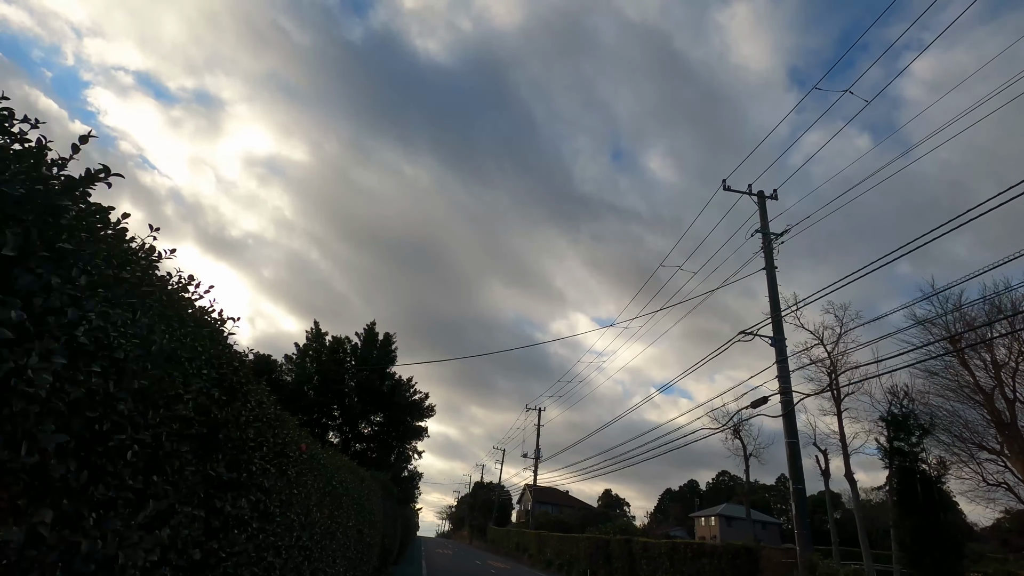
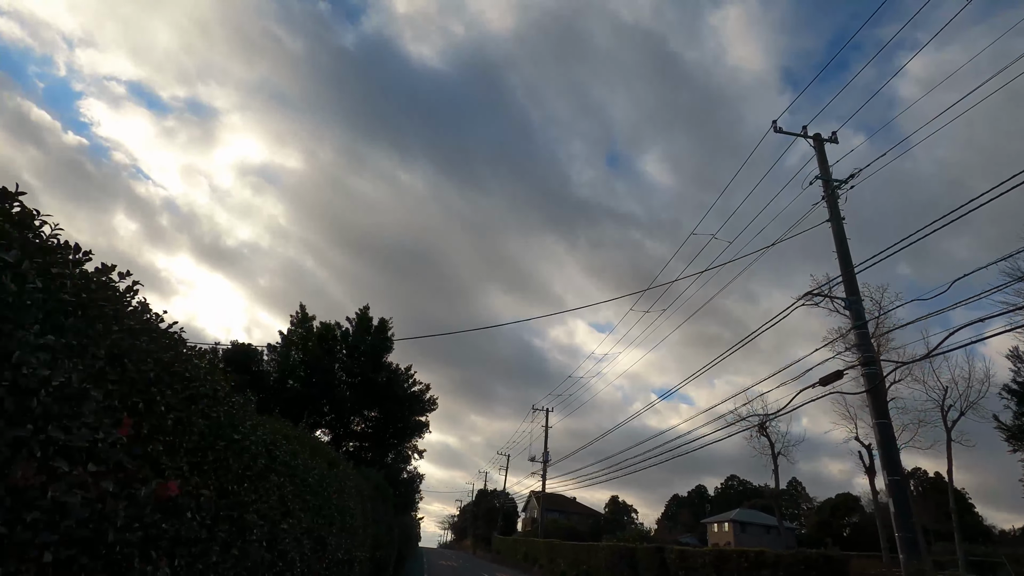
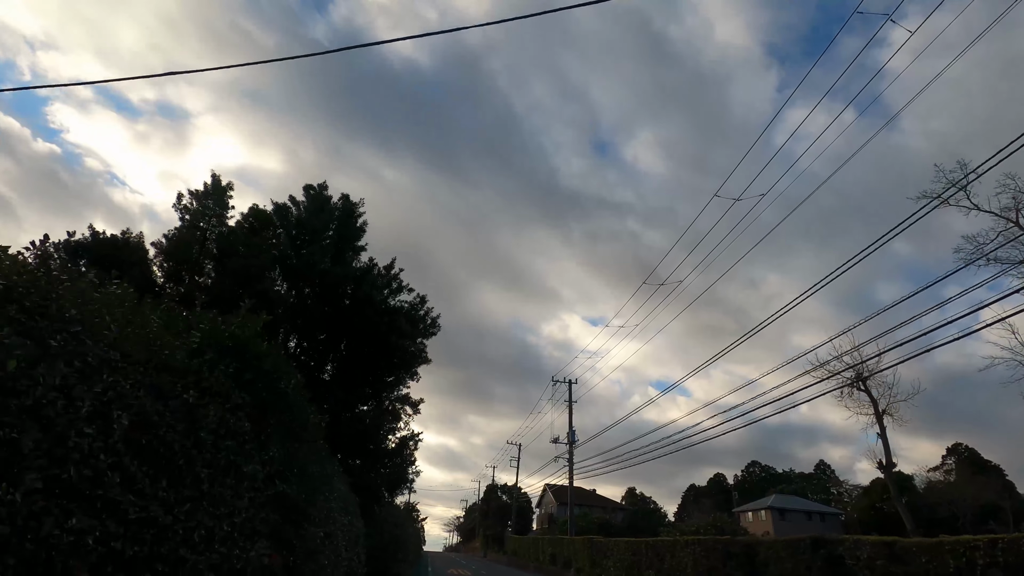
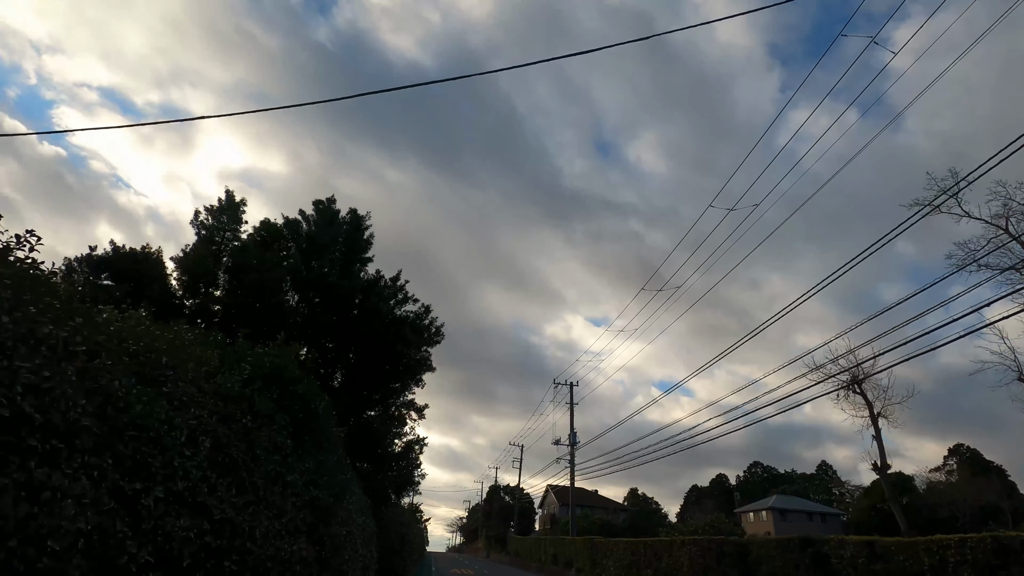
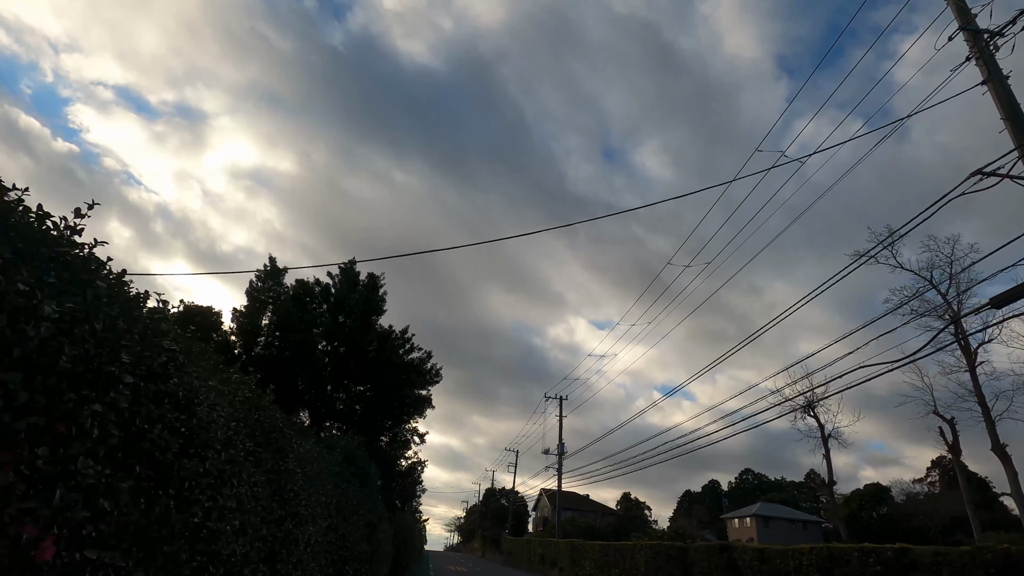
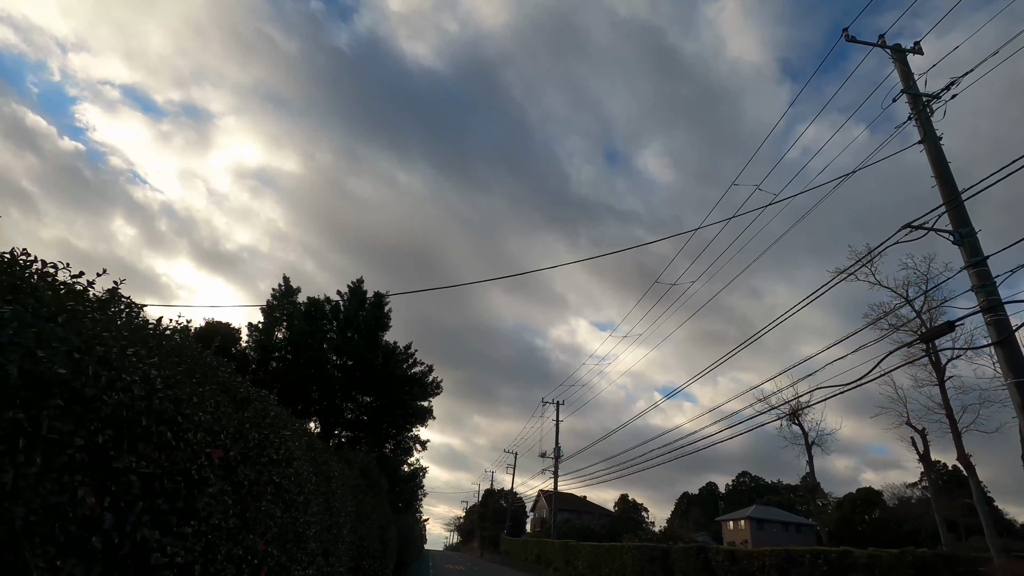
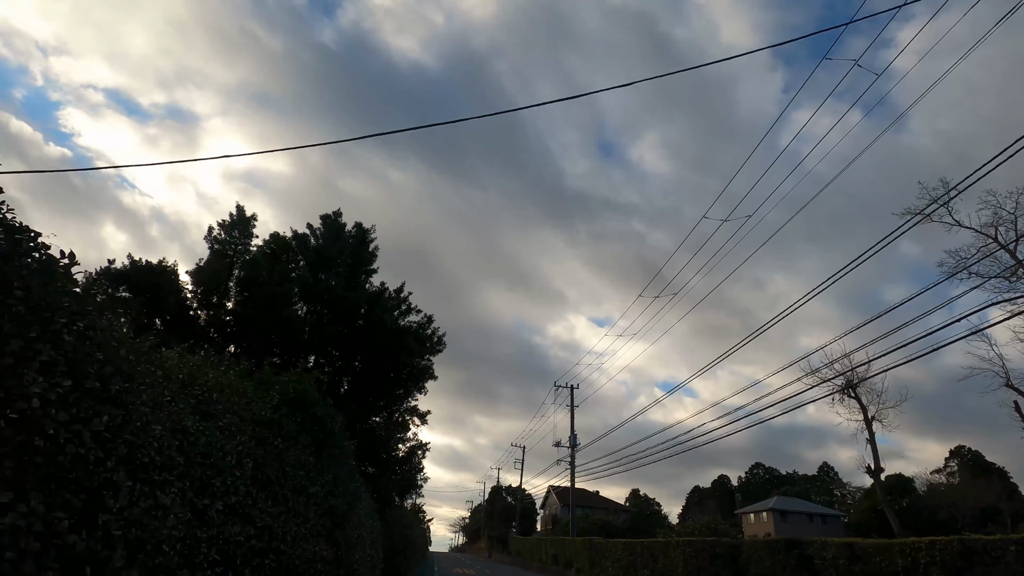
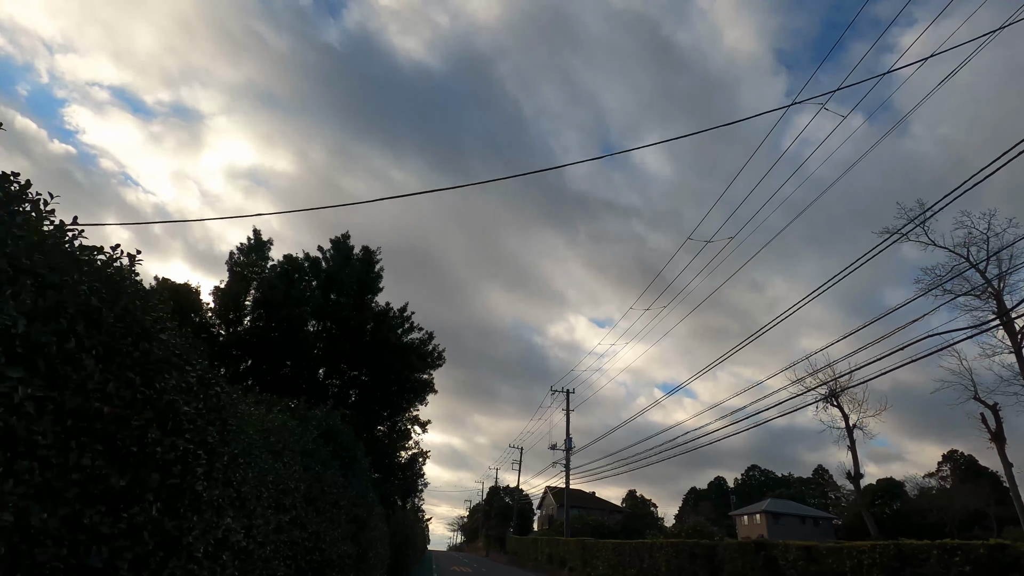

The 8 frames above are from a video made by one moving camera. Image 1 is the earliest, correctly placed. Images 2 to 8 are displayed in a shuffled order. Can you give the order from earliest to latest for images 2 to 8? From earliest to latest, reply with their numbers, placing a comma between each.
2, 6, 5, 8, 7, 4, 3
